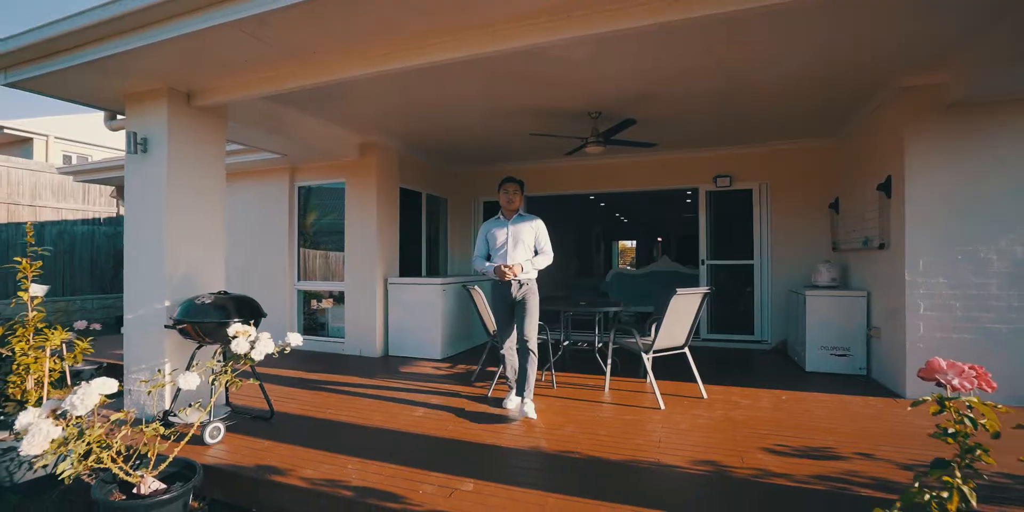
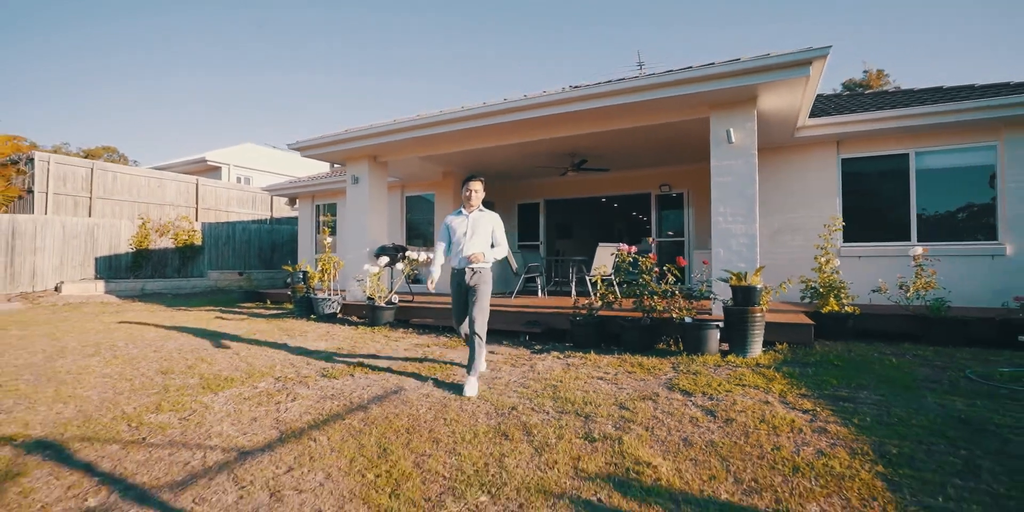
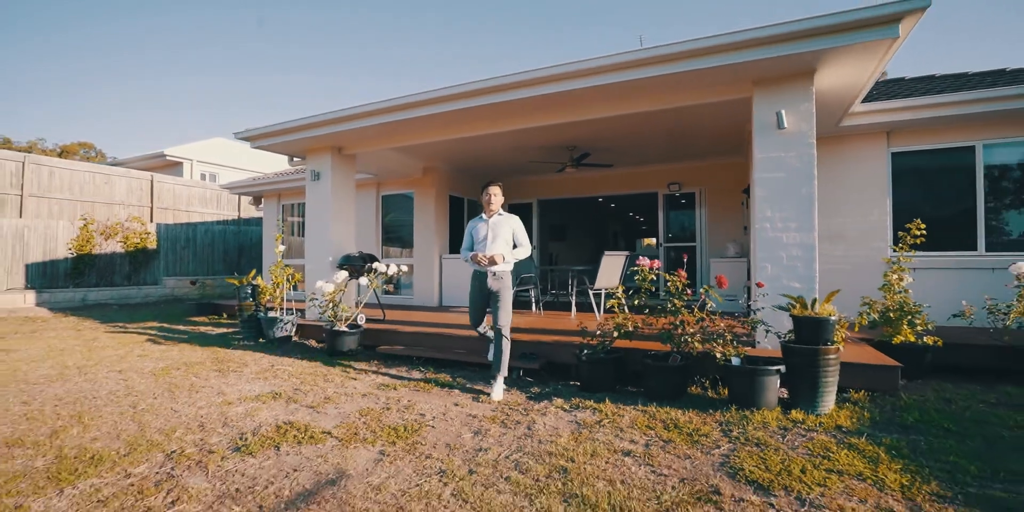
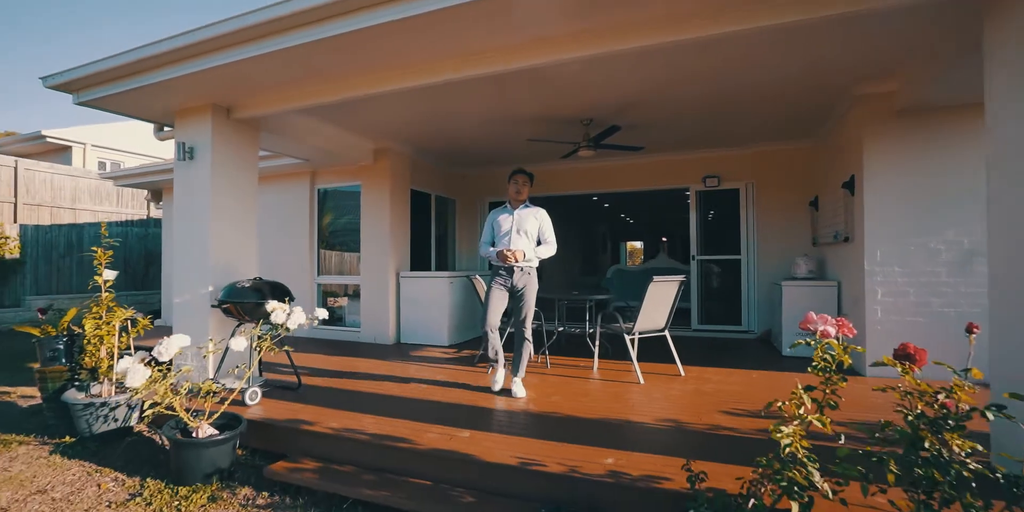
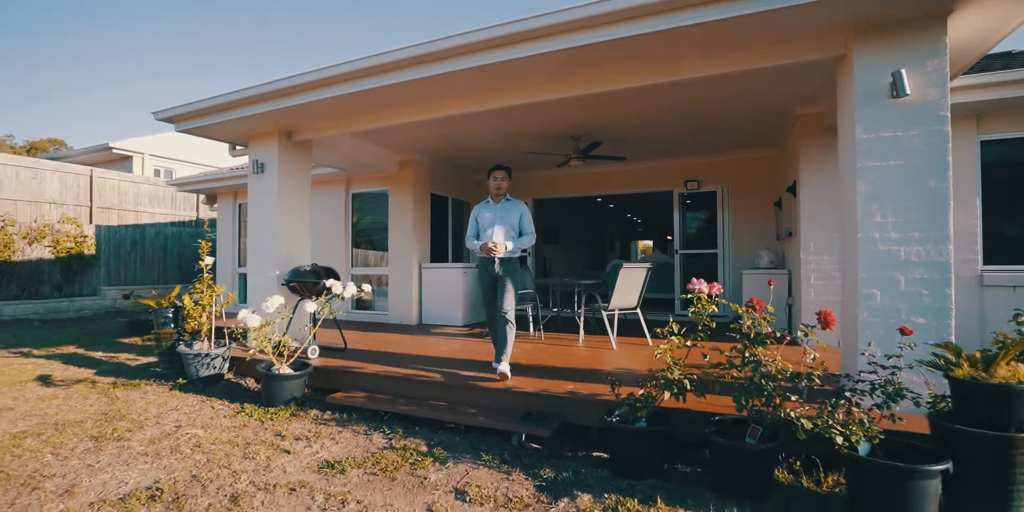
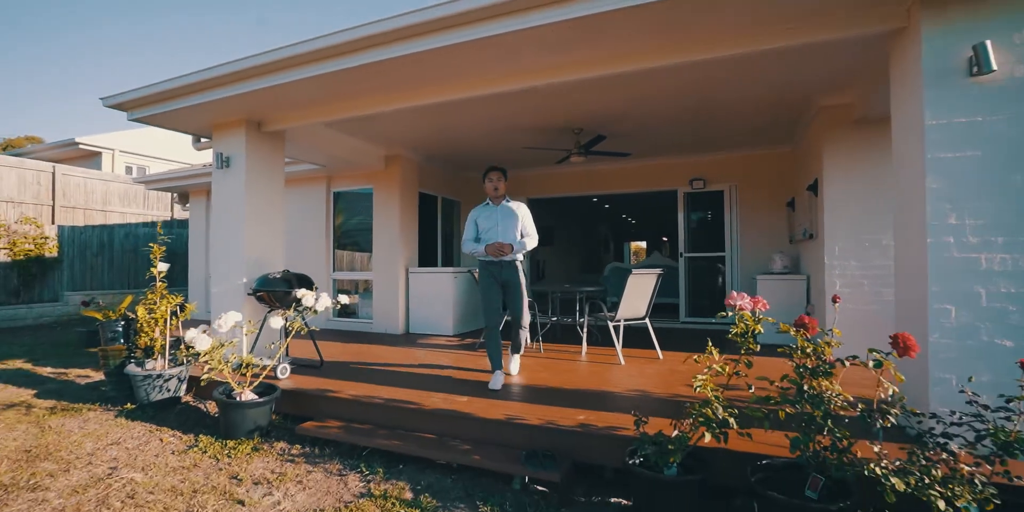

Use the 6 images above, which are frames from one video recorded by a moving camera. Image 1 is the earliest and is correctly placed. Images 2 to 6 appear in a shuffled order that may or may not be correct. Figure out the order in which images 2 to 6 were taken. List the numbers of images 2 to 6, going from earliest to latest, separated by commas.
4, 6, 5, 3, 2
